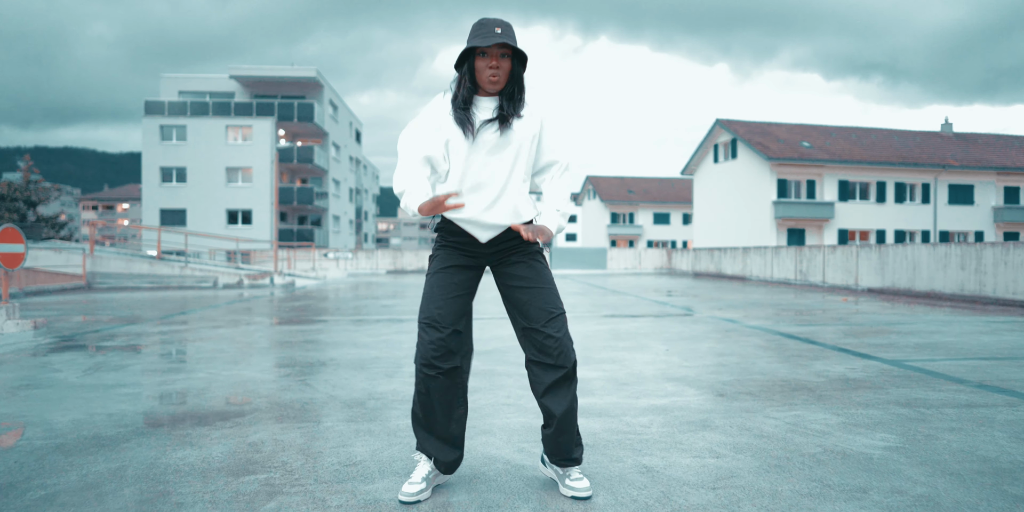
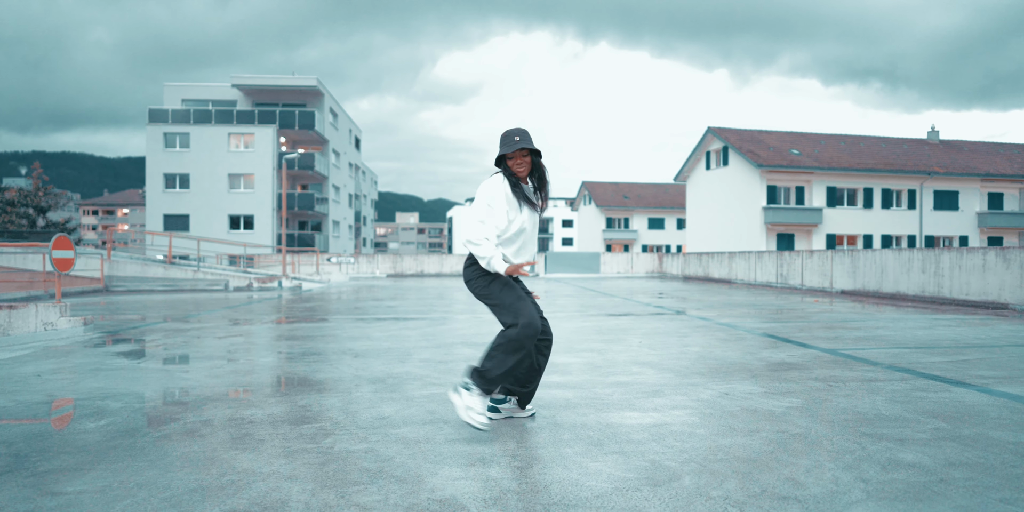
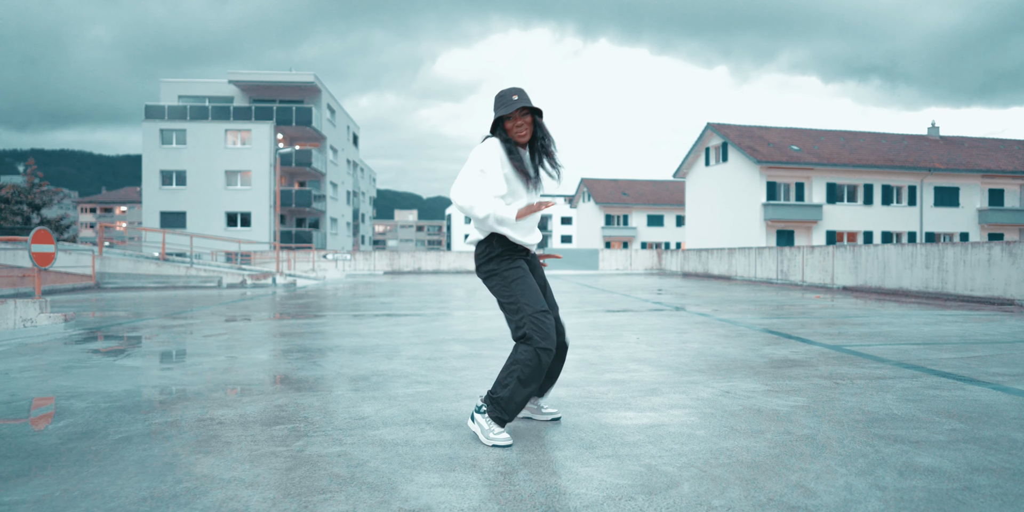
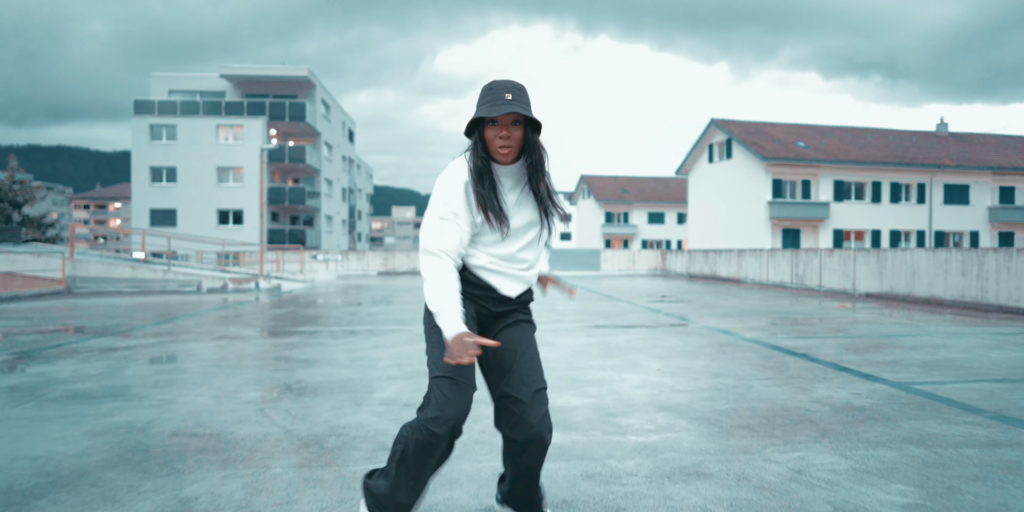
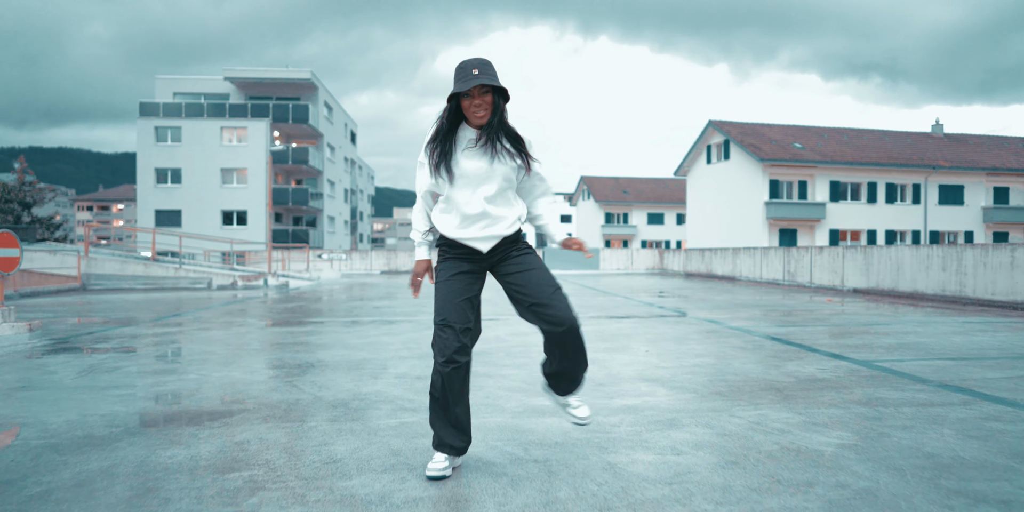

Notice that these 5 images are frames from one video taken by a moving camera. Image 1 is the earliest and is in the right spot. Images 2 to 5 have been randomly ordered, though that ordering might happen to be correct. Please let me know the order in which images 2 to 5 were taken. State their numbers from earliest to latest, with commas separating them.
2, 3, 5, 4
